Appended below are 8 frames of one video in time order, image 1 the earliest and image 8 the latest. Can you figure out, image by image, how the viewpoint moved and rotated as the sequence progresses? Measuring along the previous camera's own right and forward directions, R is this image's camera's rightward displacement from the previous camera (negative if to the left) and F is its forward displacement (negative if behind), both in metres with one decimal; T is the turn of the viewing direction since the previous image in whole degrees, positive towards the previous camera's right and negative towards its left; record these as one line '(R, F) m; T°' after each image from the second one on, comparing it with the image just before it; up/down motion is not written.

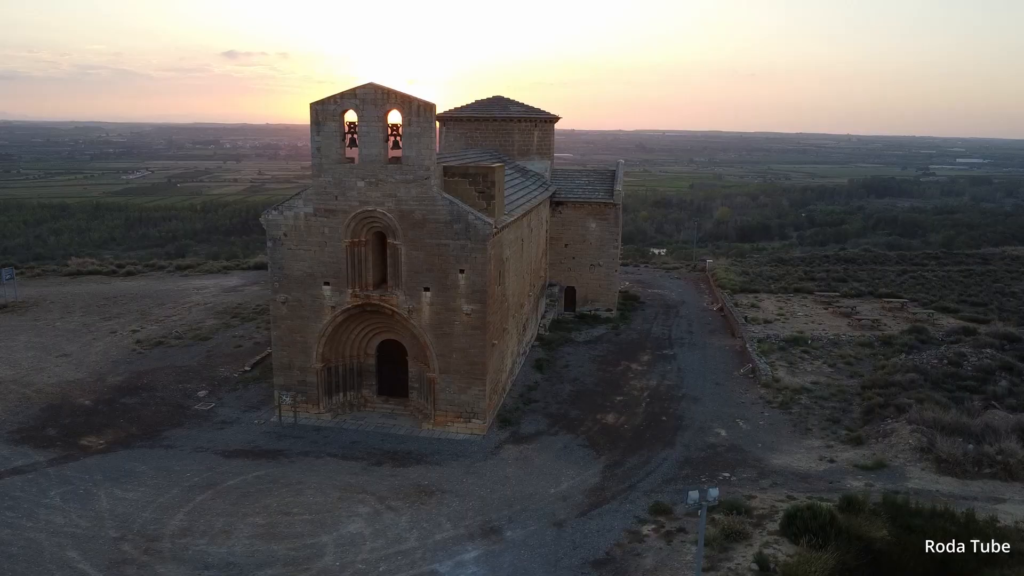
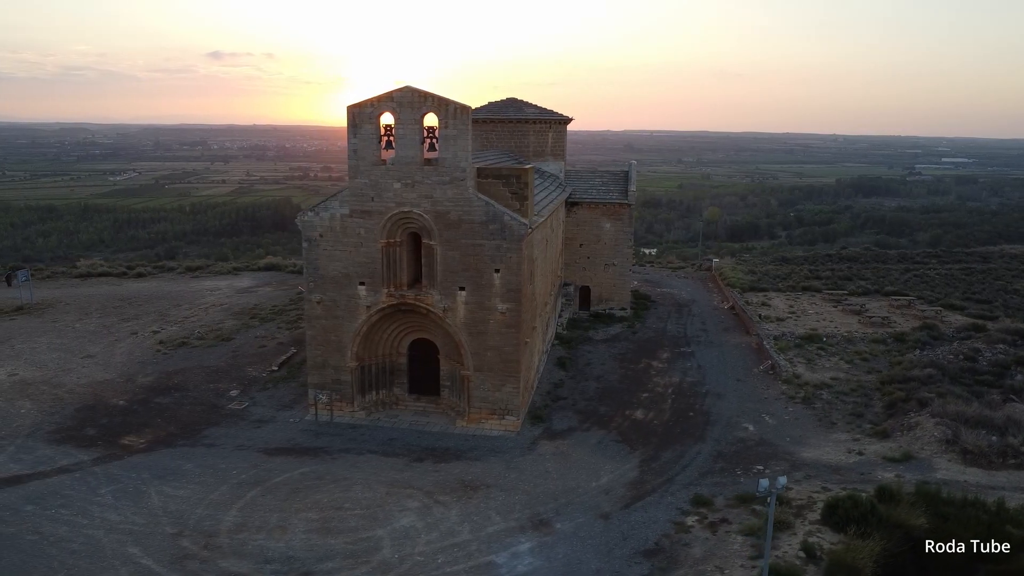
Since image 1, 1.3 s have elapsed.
(-0.9, -0.3) m; +1°
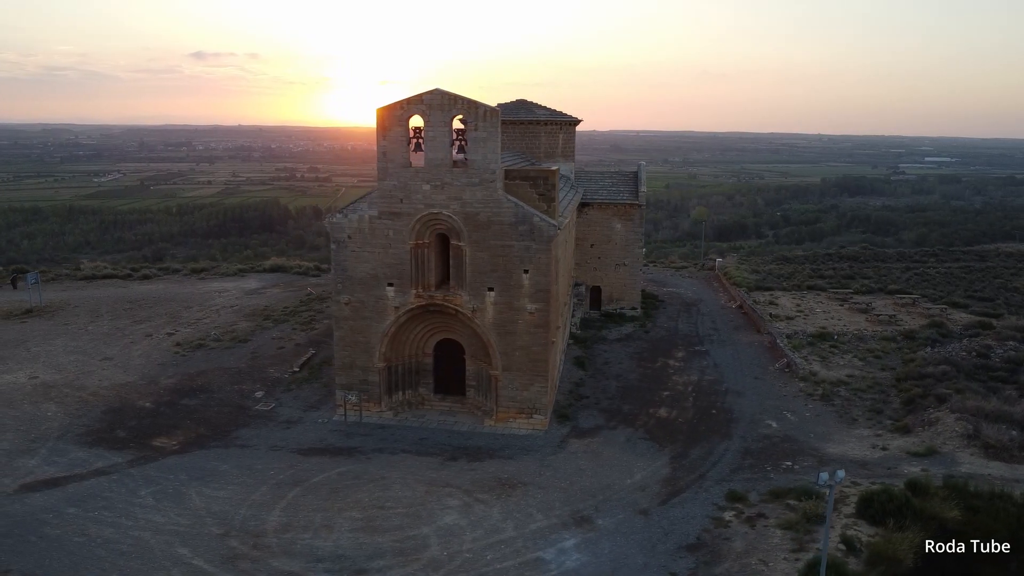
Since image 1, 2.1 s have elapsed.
(-0.9, -0.2) m; +1°
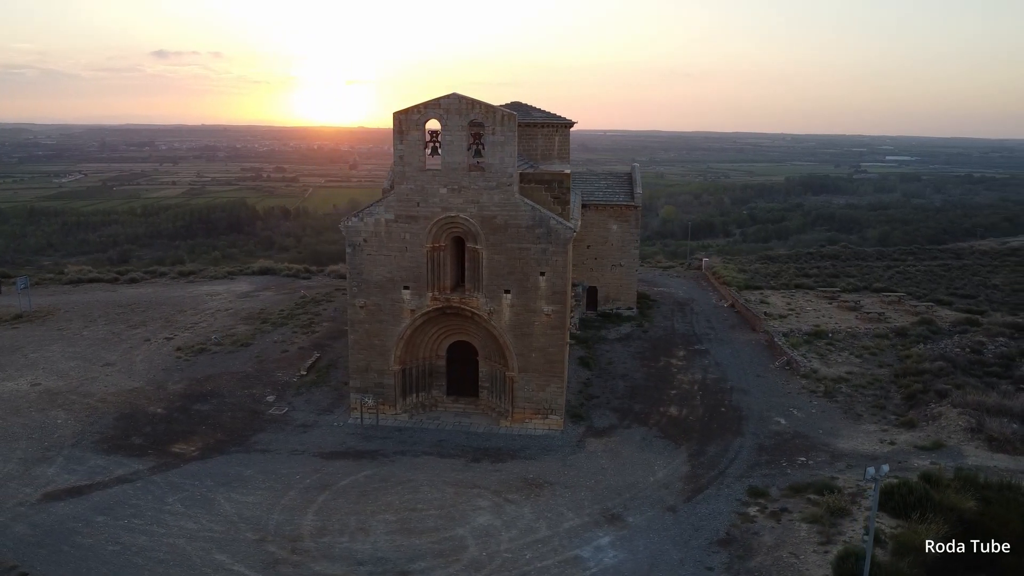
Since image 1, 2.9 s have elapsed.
(-1.0, -0.1) m; +2°
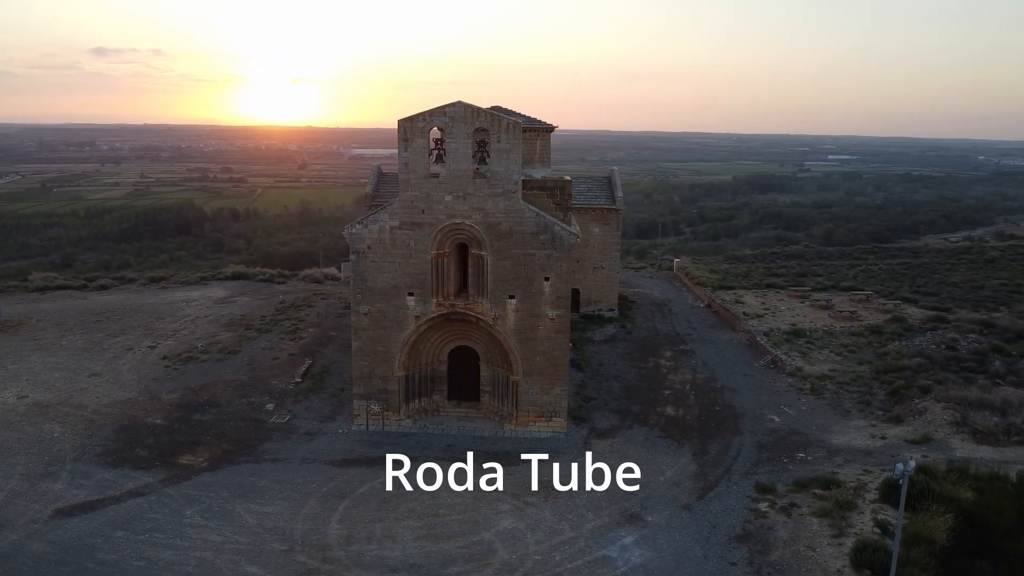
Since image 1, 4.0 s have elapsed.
(-1.1, -0.2) m; +3°
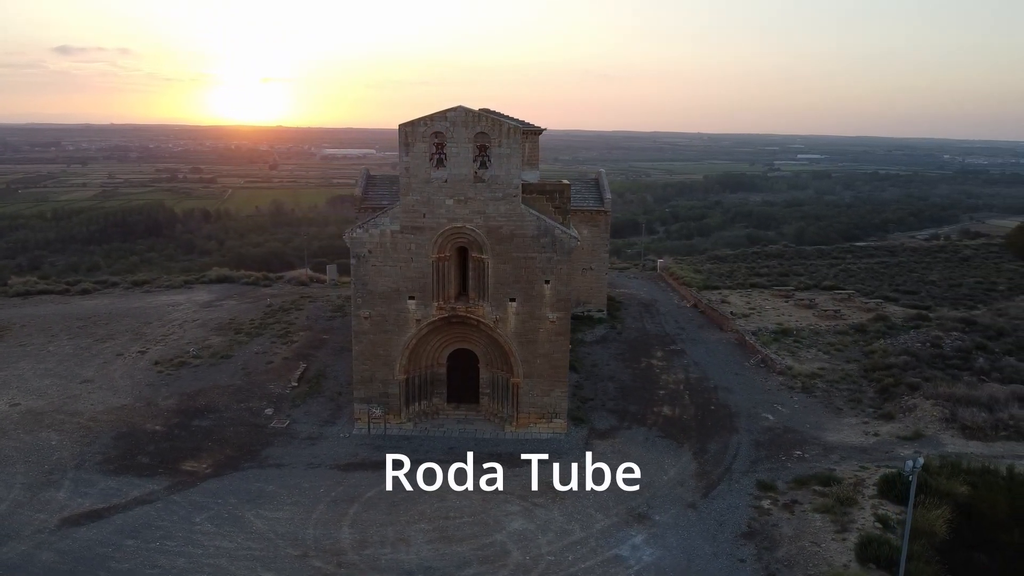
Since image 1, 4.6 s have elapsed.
(-0.6, -0.1) m; +2°
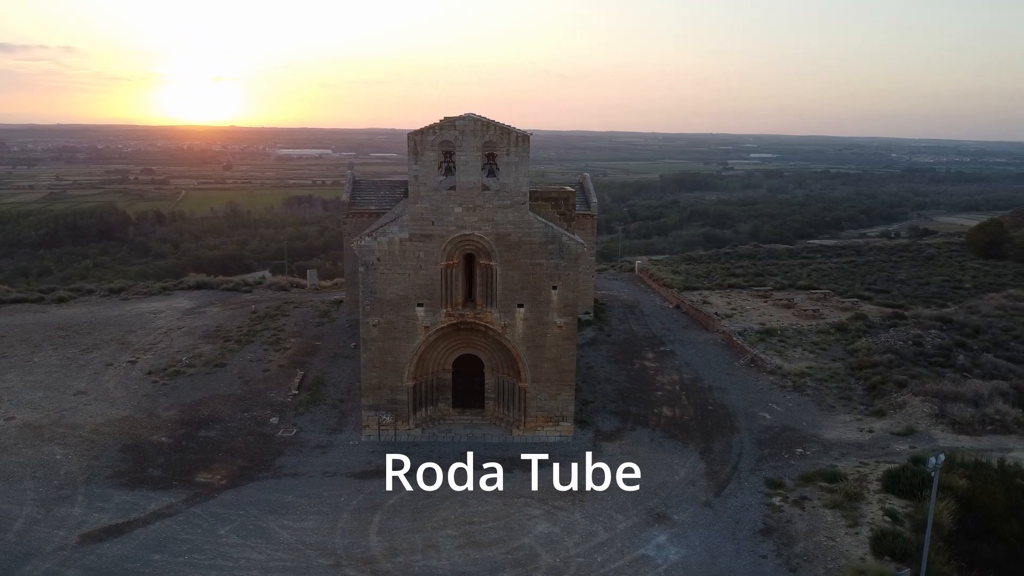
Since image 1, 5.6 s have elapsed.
(-1.0, -0.2) m; +3°
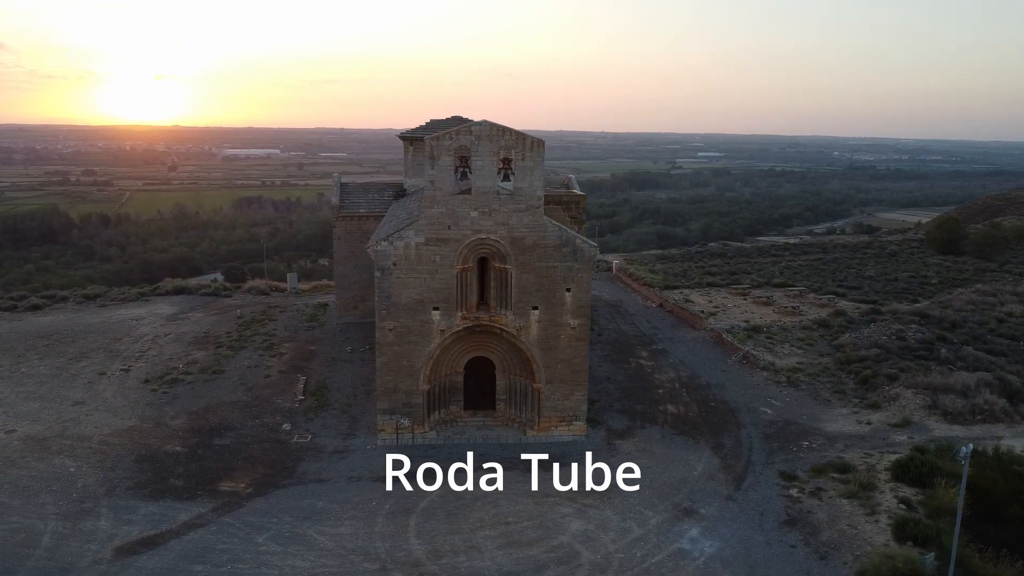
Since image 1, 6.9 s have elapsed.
(-1.3, -0.2) m; +3°
